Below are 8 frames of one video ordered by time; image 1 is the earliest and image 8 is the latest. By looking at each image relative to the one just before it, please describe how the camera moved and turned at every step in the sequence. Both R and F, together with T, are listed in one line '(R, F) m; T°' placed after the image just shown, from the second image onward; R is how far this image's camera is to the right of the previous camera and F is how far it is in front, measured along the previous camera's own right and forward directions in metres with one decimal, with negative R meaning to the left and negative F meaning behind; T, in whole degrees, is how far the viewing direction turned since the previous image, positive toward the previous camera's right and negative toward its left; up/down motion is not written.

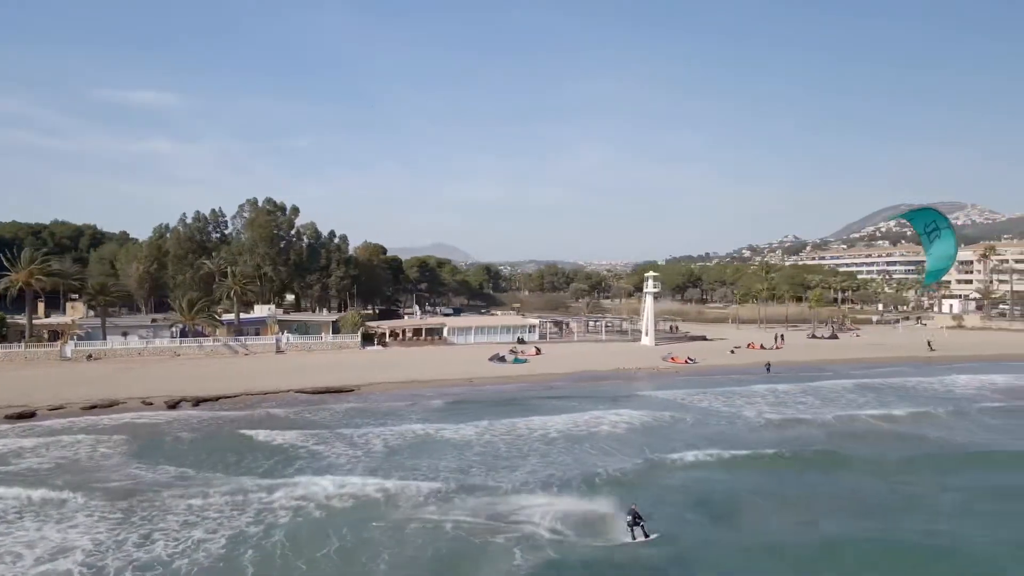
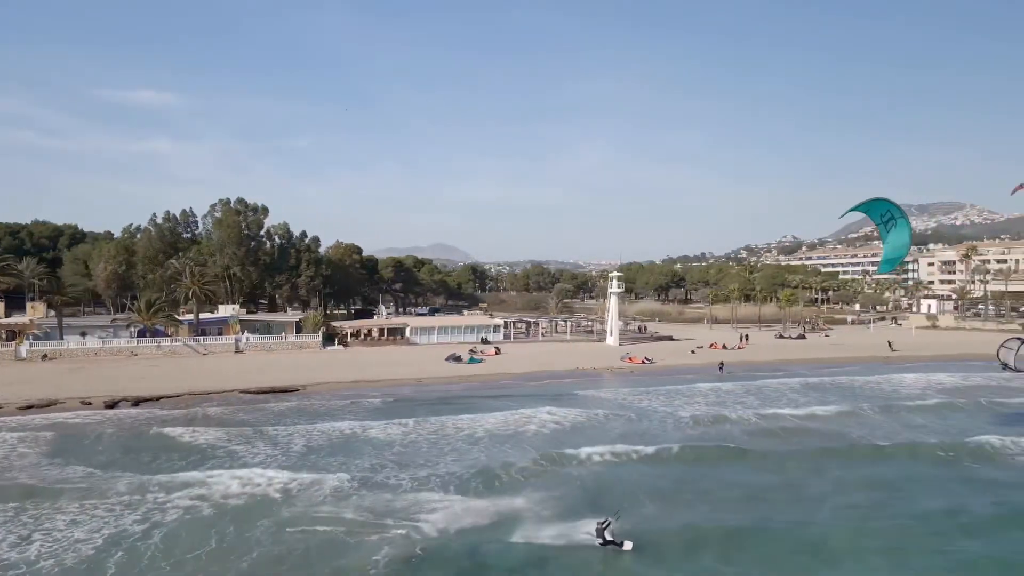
(+3.2, -0.1) m; 0°
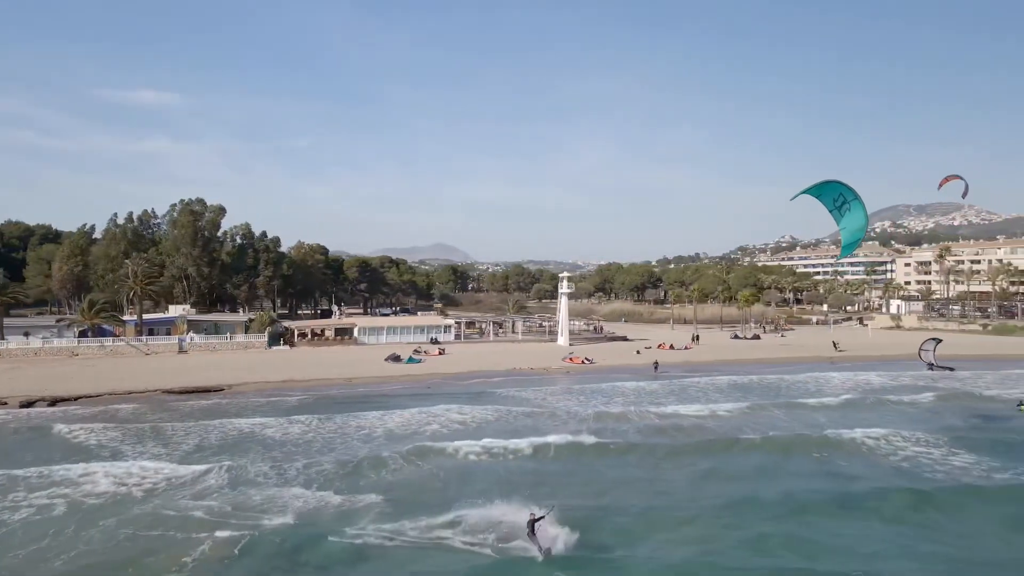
(+4.5, -0.3) m; 0°
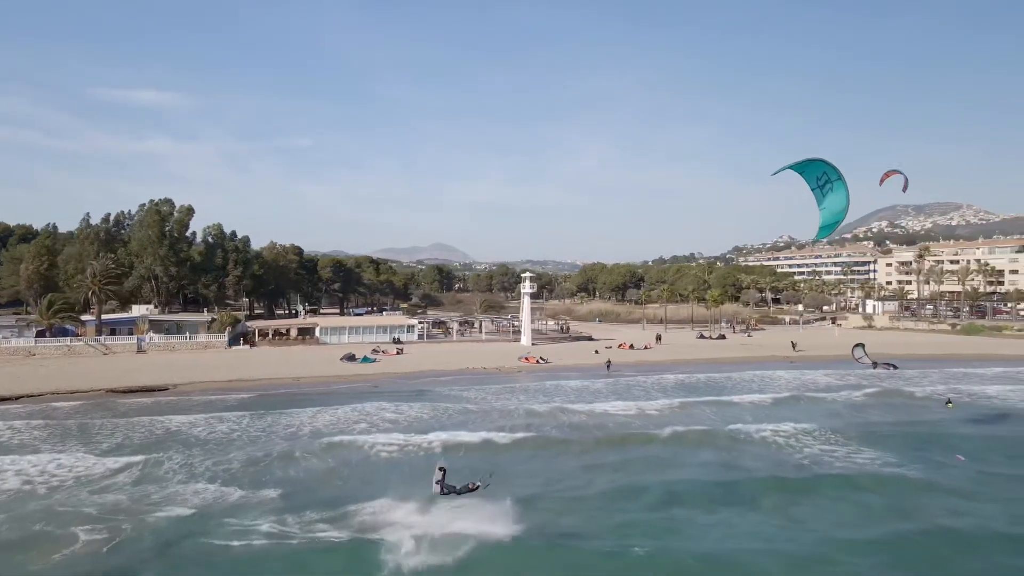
(+3.3, -0.3) m; 0°
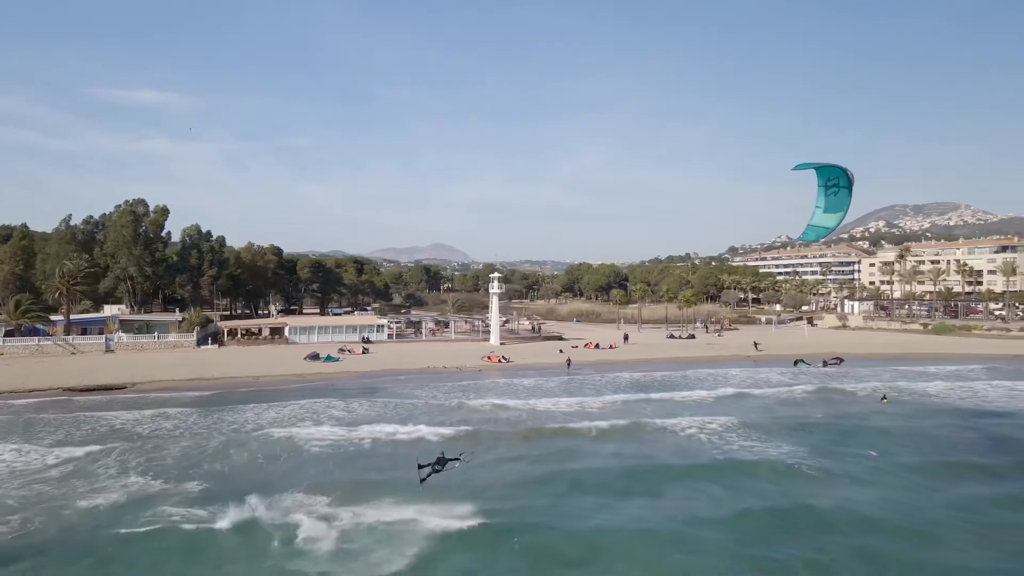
(+2.8, -0.6) m; 0°
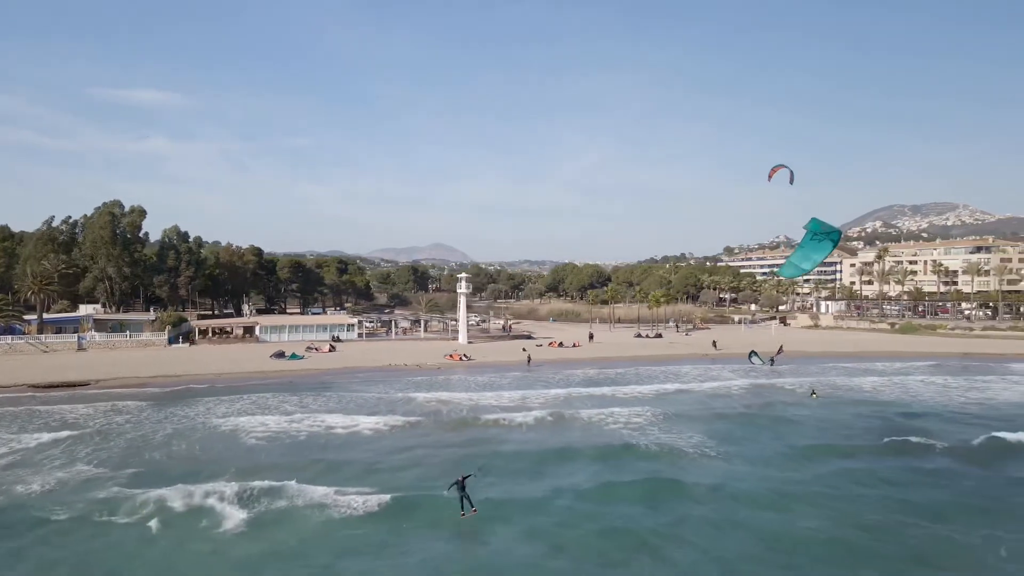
(+3.0, -1.1) m; 0°
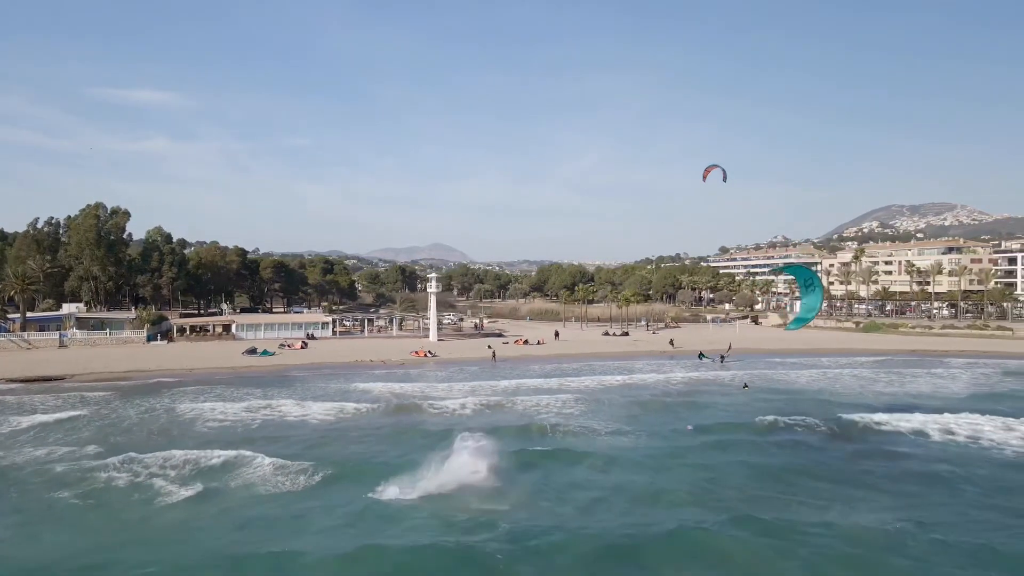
(+3.0, -1.9) m; 0°
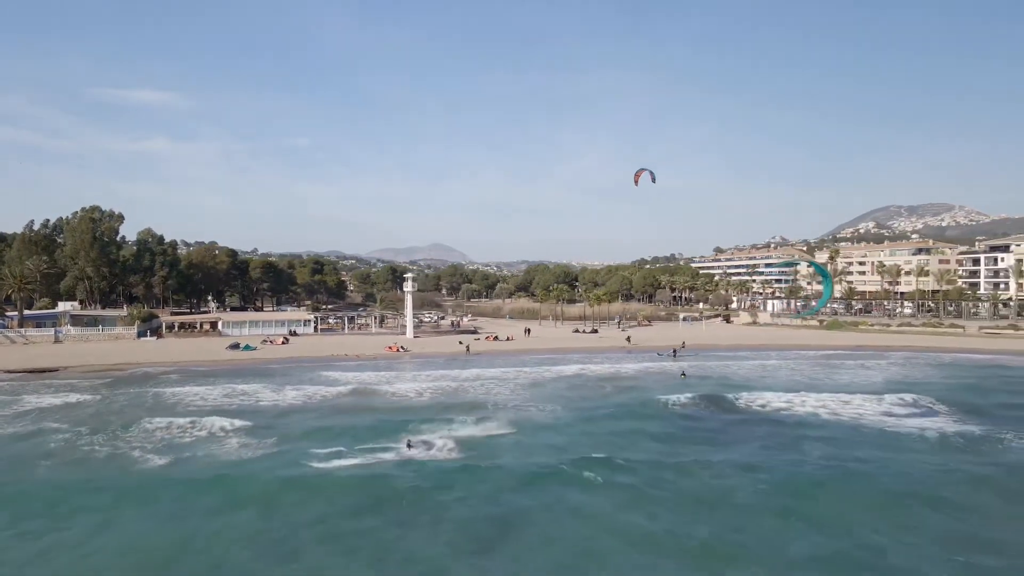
(+2.8, -2.8) m; 0°
